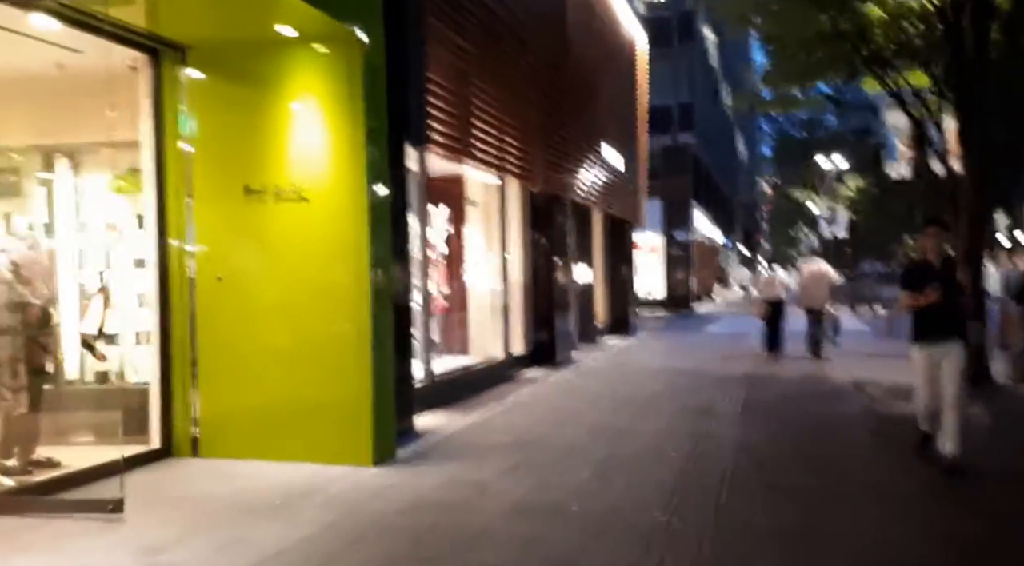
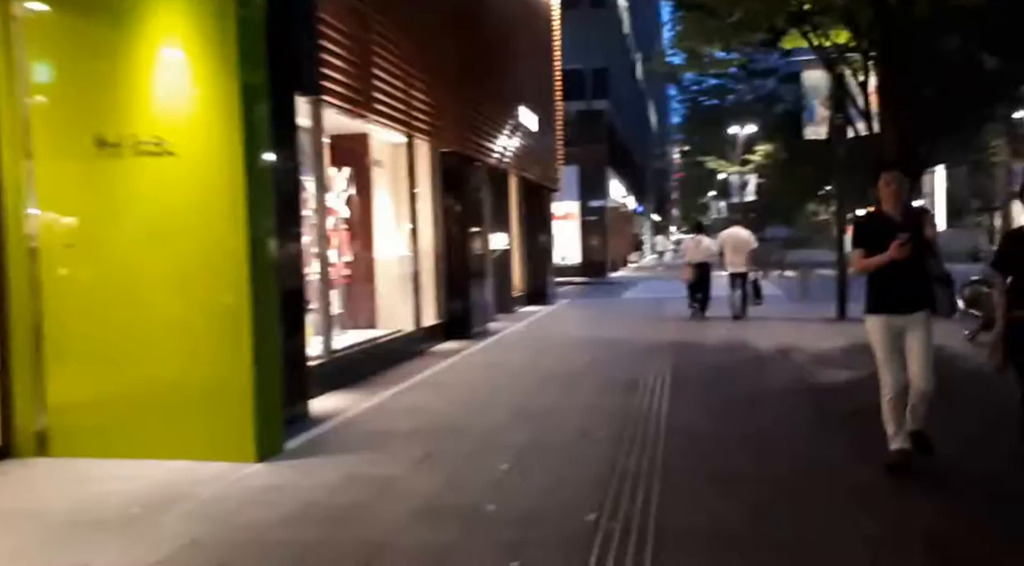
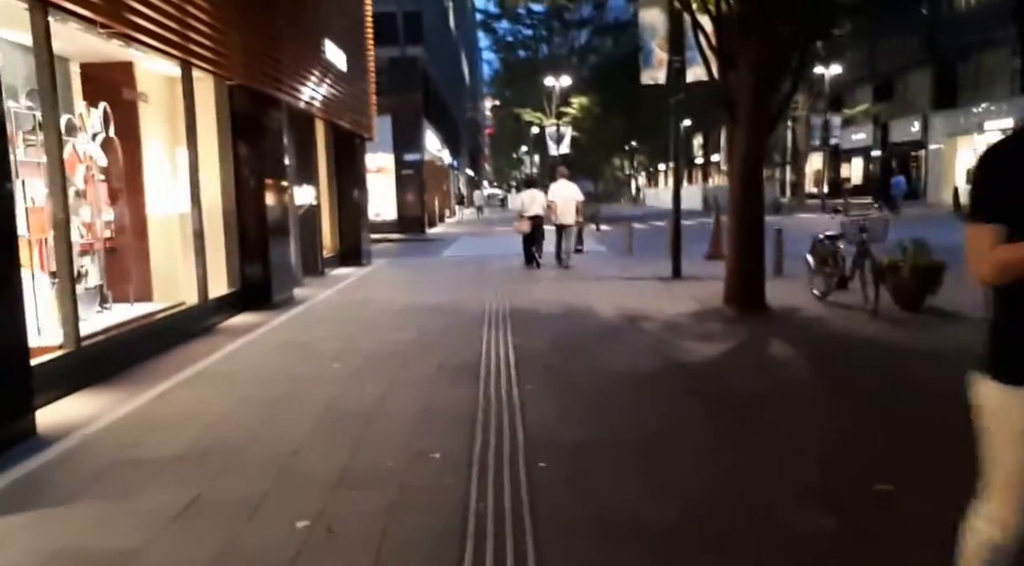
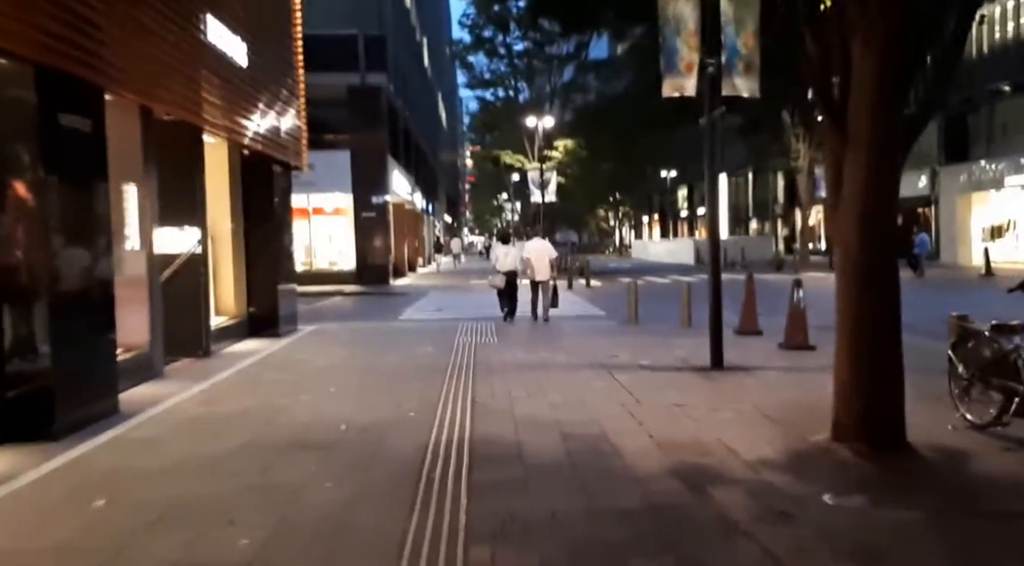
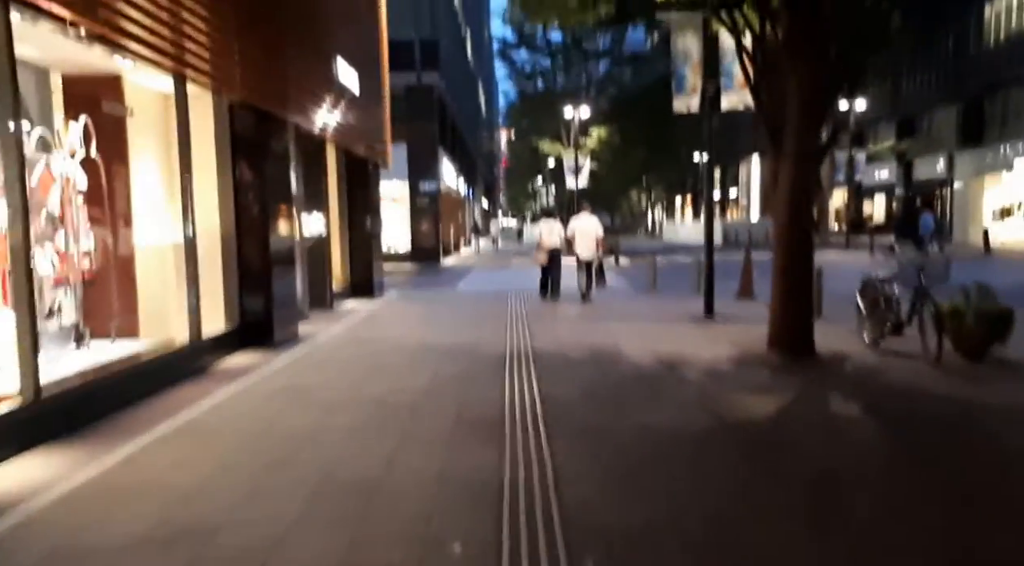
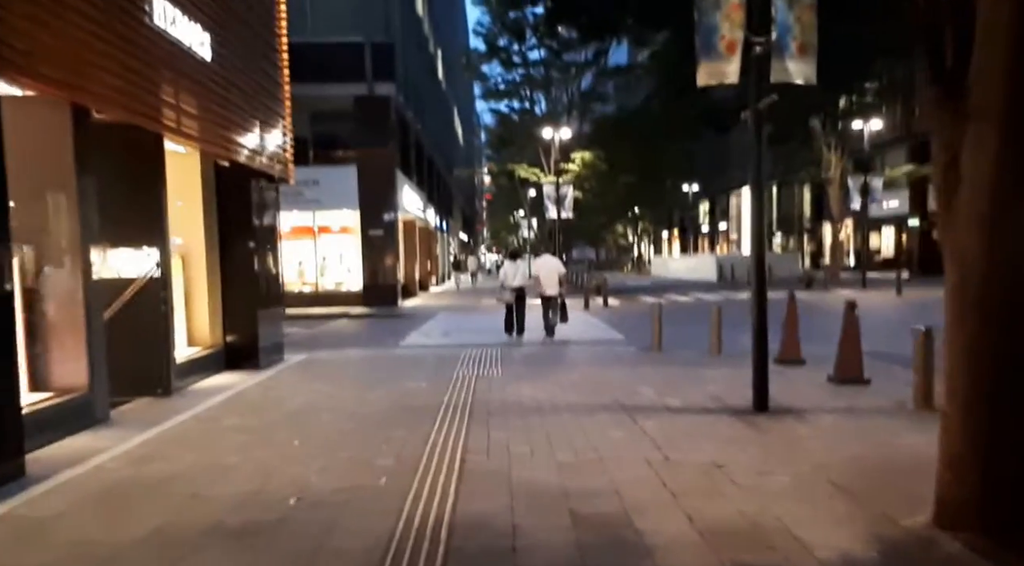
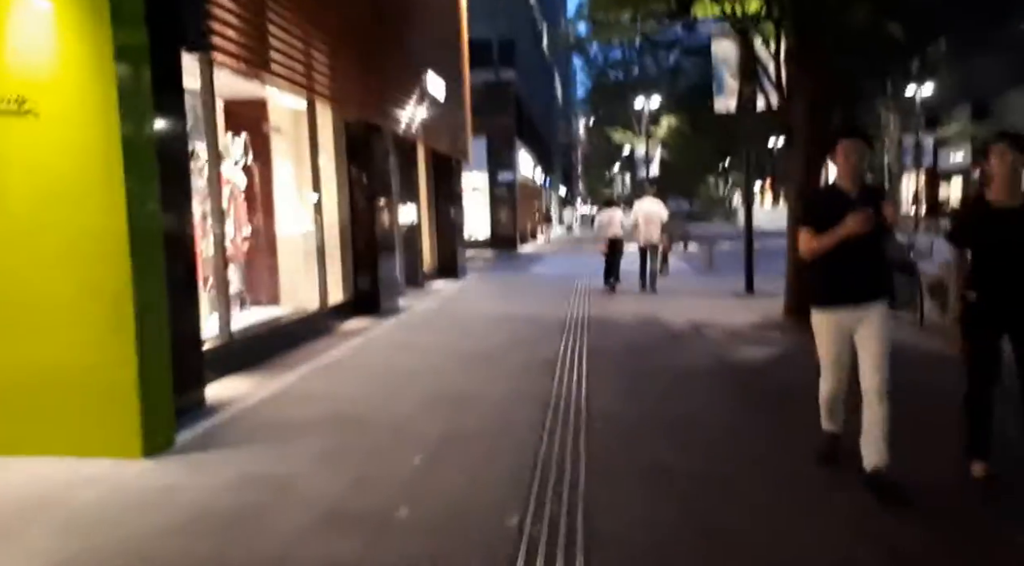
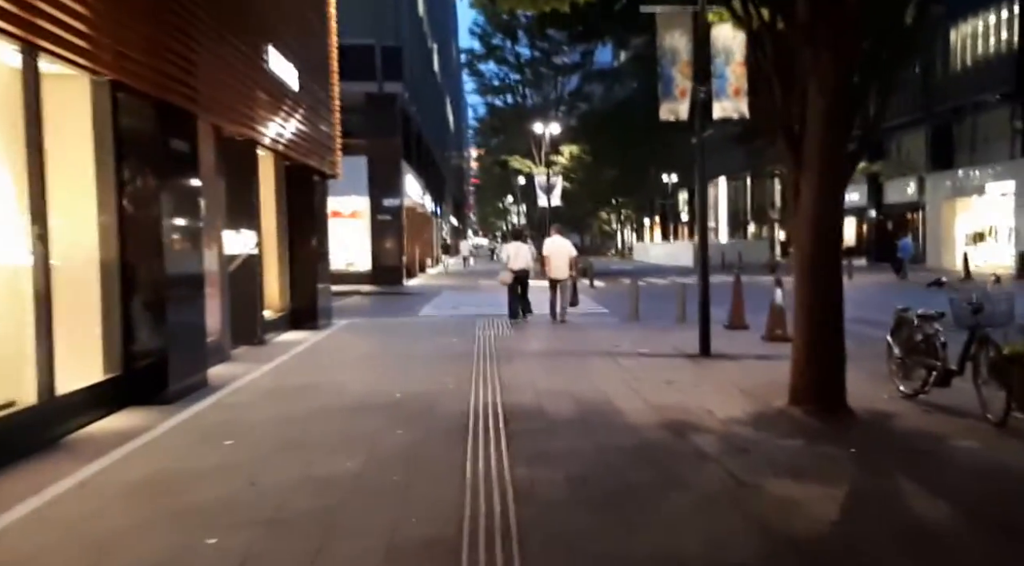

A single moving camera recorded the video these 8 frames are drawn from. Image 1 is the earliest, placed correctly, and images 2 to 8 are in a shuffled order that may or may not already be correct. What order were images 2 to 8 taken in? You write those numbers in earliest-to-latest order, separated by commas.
2, 7, 3, 5, 8, 4, 6
